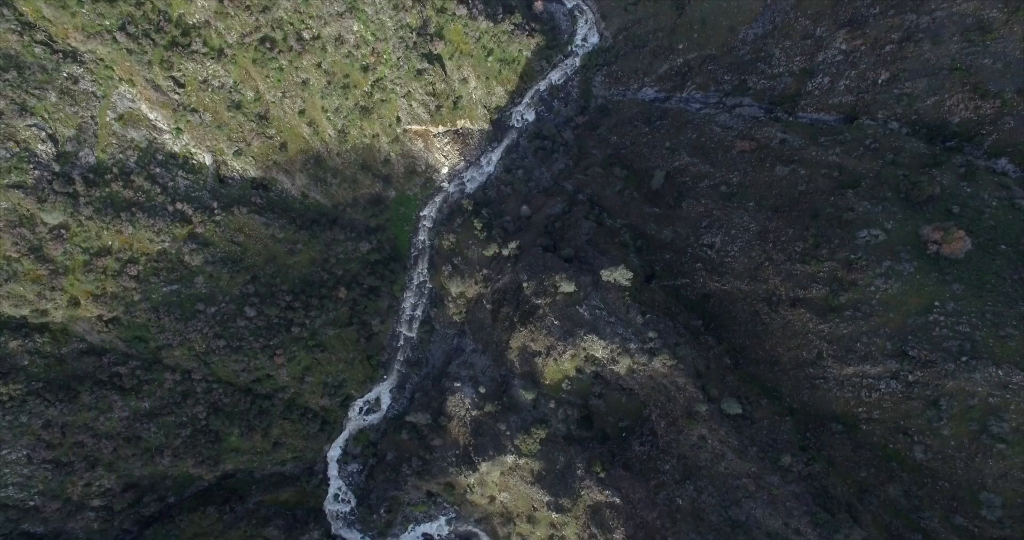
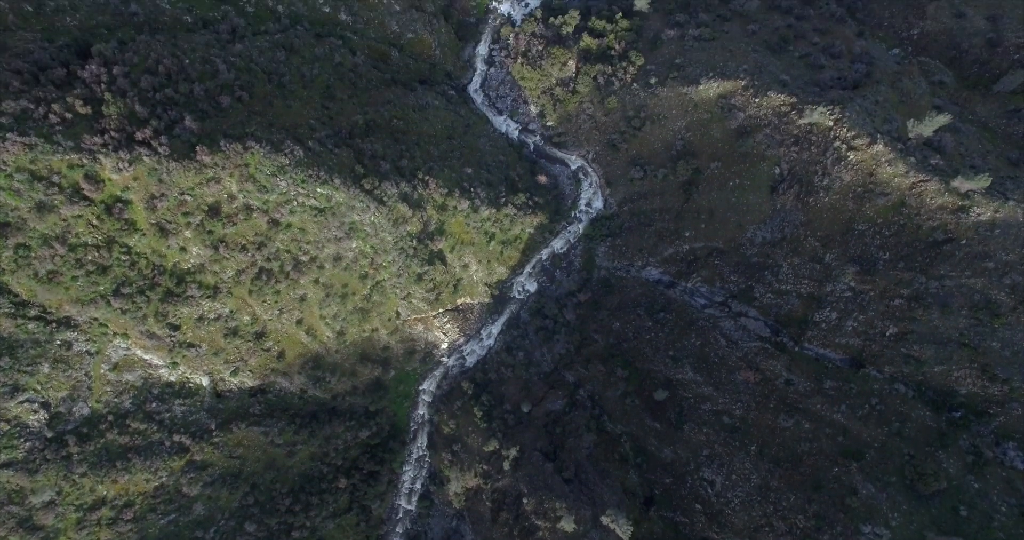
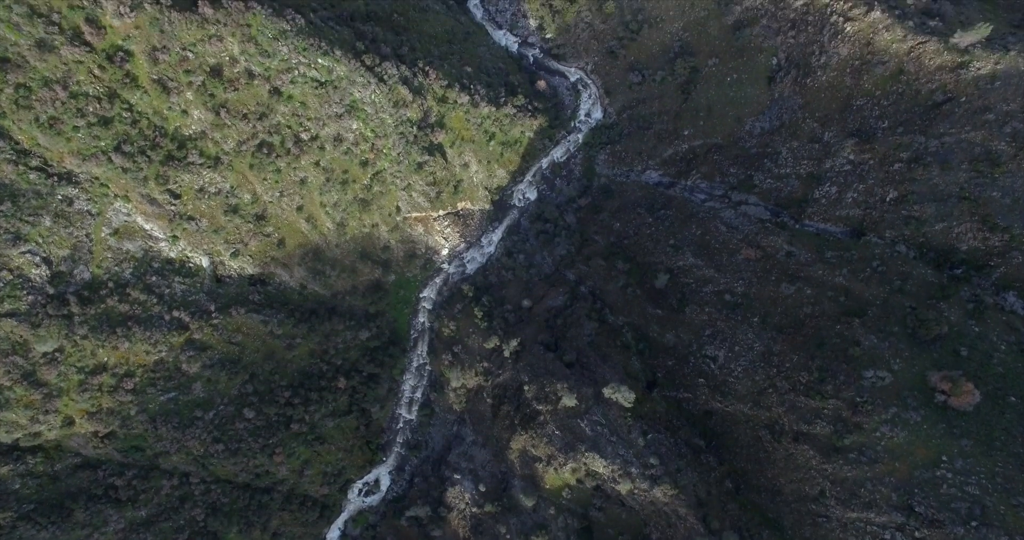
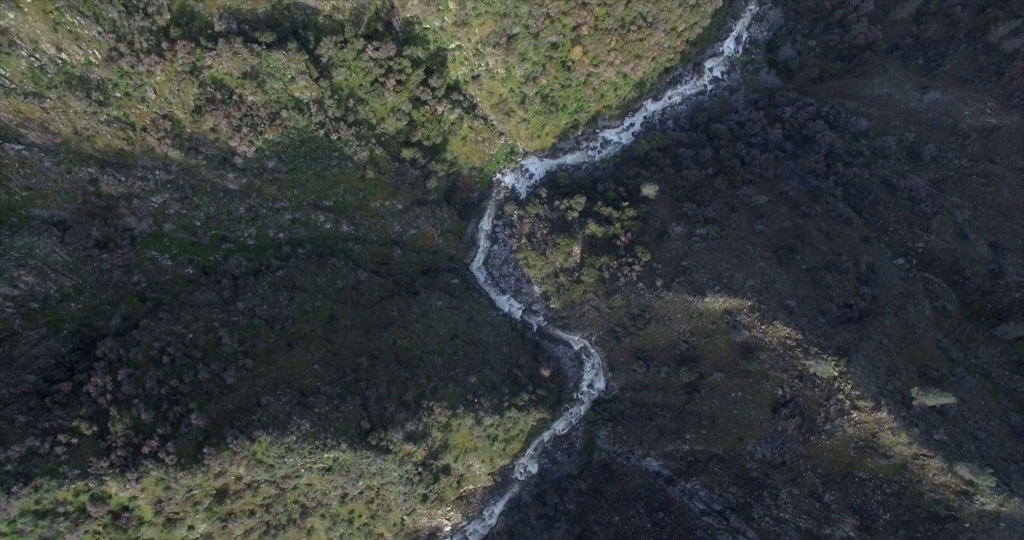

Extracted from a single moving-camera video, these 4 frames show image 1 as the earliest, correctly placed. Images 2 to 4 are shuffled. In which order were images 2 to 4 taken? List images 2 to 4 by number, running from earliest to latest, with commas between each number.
3, 2, 4
